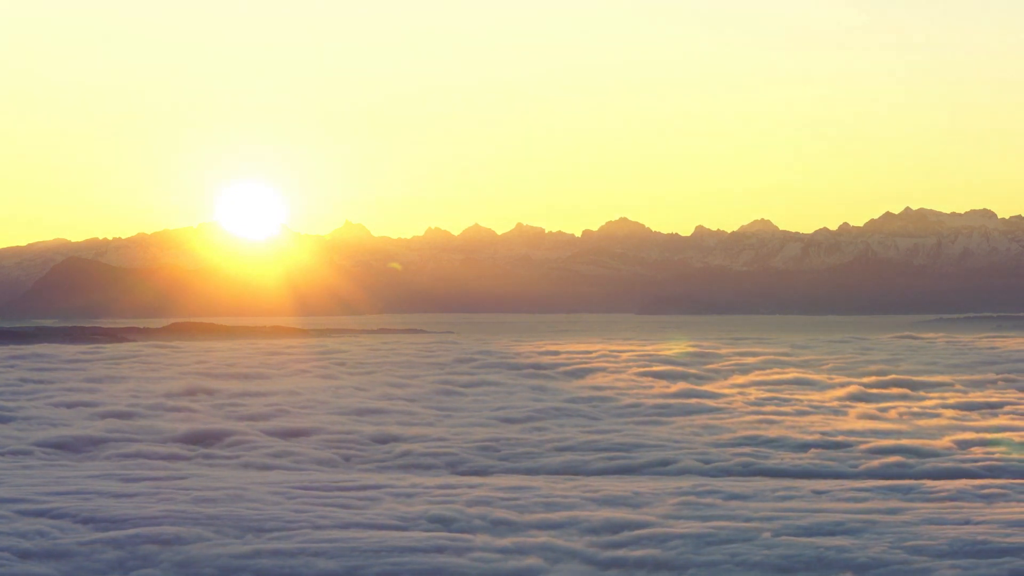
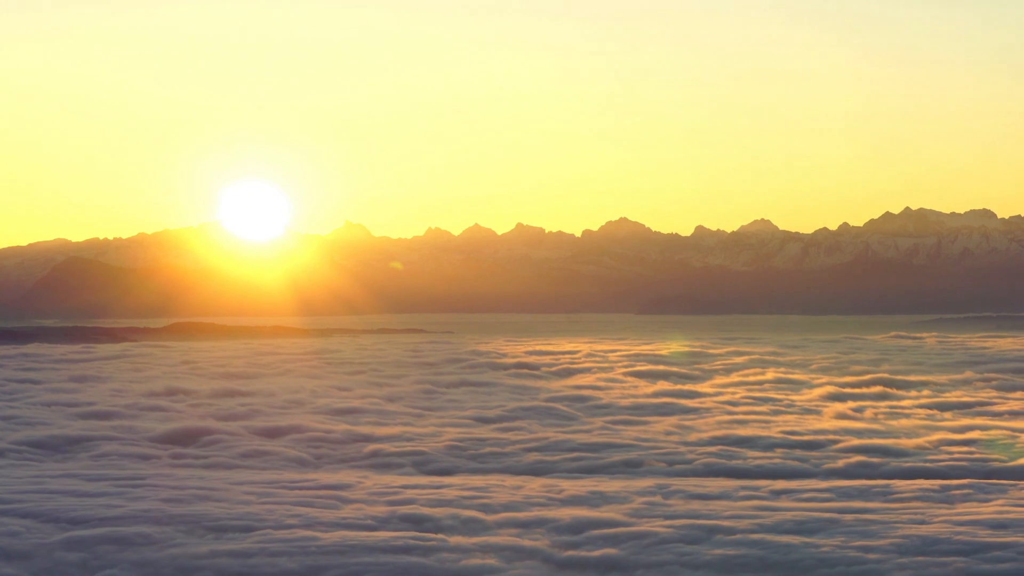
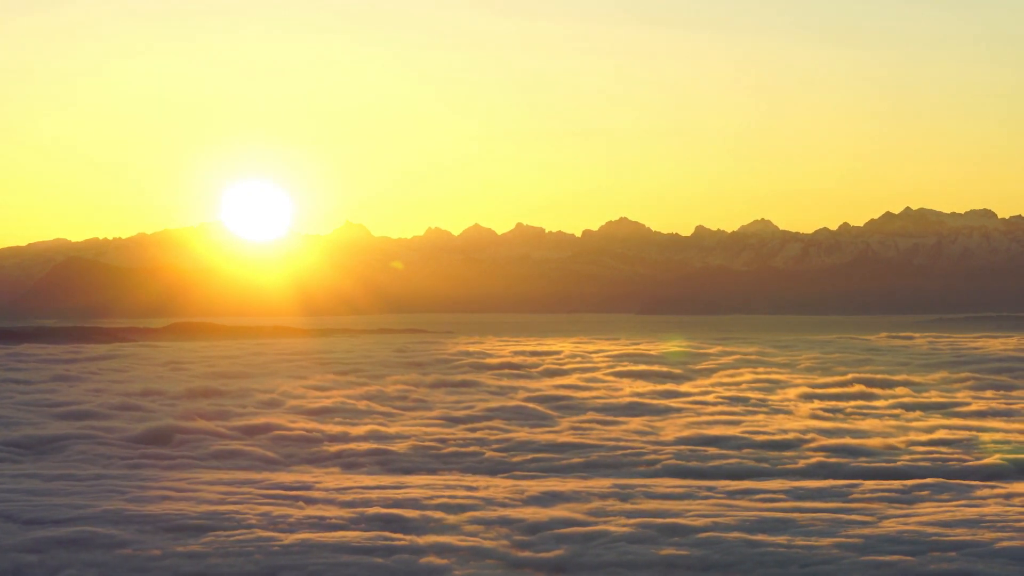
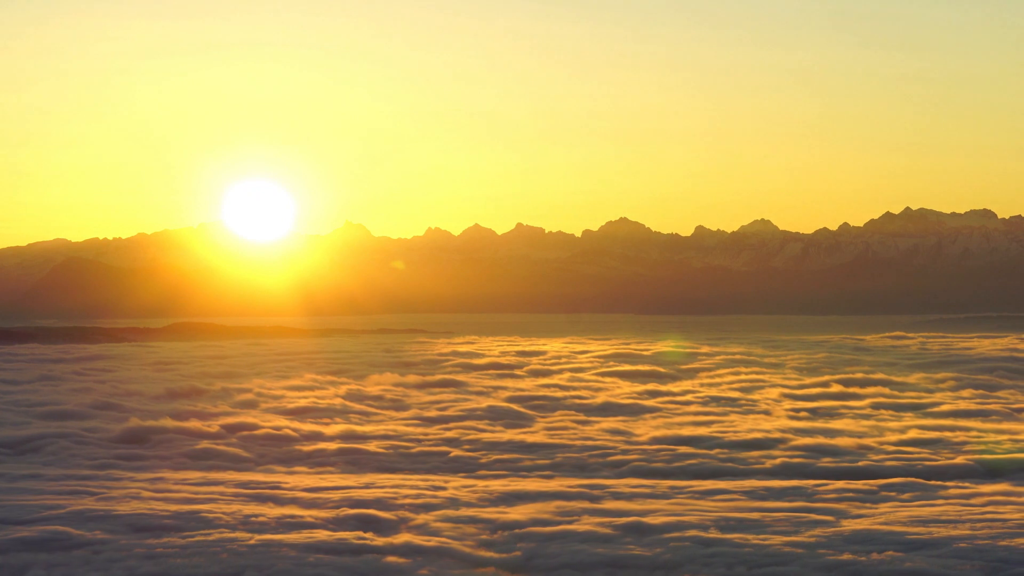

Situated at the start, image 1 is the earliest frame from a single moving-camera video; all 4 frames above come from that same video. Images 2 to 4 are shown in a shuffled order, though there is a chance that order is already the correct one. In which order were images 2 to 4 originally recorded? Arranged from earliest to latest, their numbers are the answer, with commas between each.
2, 3, 4
